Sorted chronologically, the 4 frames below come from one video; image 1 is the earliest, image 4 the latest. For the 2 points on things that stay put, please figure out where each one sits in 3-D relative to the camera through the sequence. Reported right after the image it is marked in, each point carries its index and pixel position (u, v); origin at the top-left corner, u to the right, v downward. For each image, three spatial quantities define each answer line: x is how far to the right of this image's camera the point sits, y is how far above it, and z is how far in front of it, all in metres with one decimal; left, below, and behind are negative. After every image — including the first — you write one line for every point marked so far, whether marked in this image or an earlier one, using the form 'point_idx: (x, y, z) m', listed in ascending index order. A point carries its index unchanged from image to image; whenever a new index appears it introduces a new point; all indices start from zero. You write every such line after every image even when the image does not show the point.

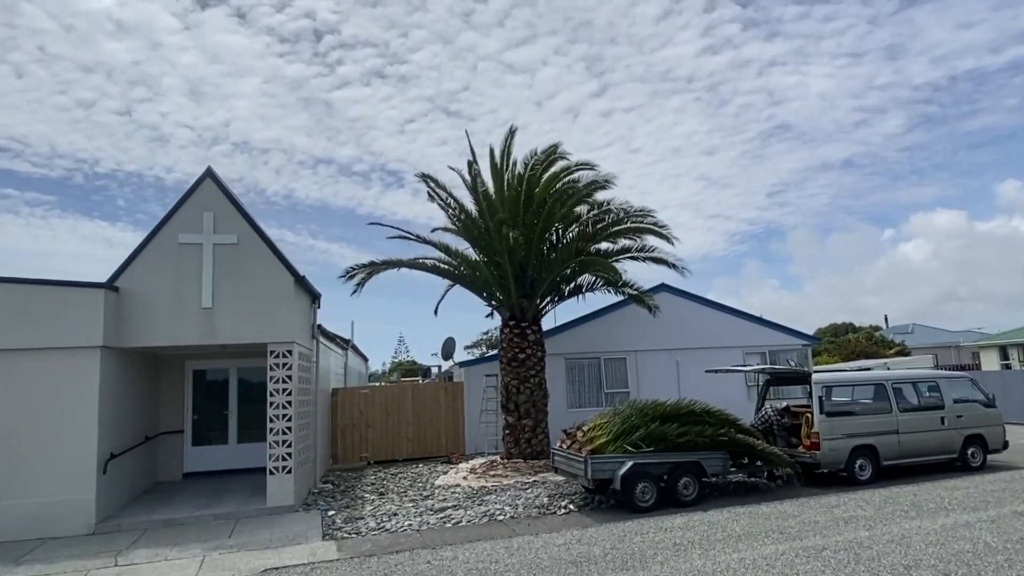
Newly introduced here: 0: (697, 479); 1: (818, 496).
0: (+3.2, -3.2, +6.8) m
1: (+5.2, -3.3, +6.4) m
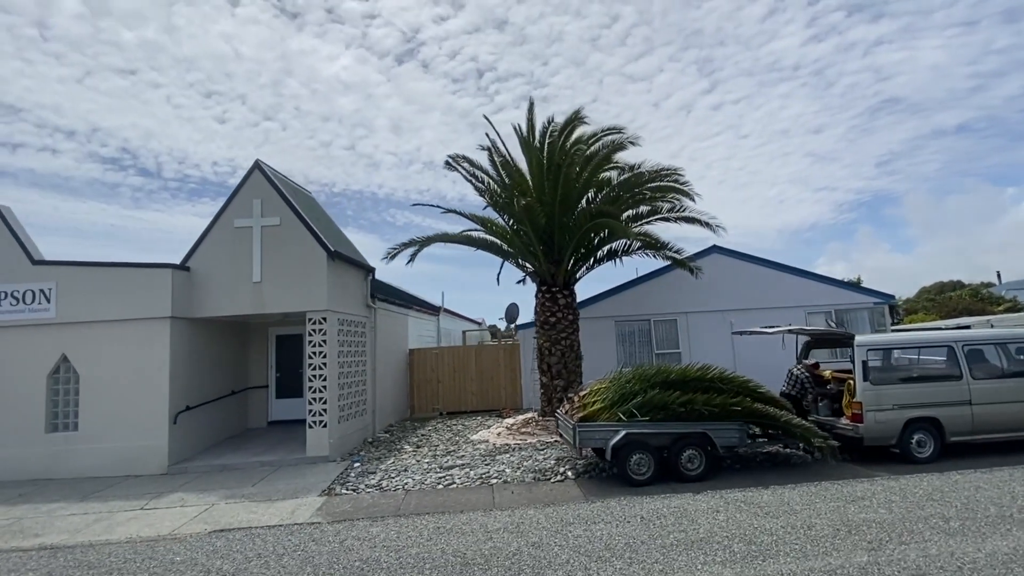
0: (+2.7, -2.4, +5.8) m
1: (+4.7, -2.4, +5.2) m
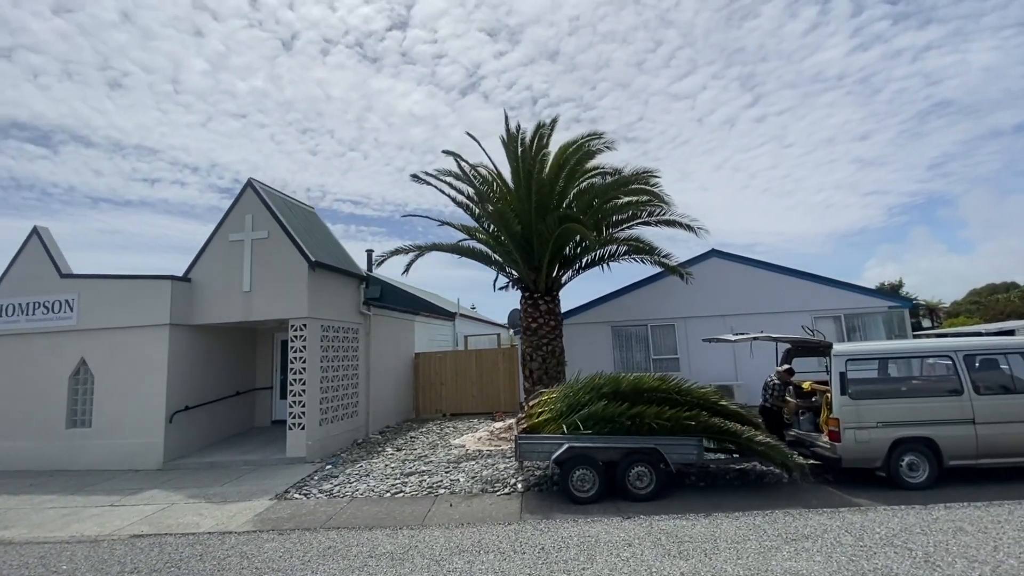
0: (+1.8, -2.3, +5.2) m
1: (+3.7, -2.4, +4.5) m
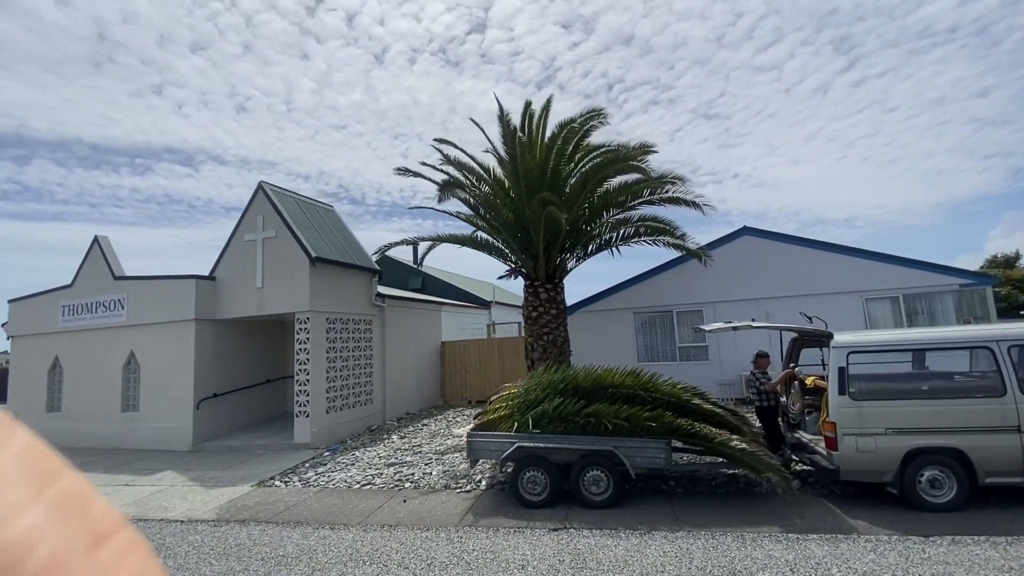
0: (+1.2, -2.1, +4.5) m
1: (+3.0, -2.2, +3.7) m
